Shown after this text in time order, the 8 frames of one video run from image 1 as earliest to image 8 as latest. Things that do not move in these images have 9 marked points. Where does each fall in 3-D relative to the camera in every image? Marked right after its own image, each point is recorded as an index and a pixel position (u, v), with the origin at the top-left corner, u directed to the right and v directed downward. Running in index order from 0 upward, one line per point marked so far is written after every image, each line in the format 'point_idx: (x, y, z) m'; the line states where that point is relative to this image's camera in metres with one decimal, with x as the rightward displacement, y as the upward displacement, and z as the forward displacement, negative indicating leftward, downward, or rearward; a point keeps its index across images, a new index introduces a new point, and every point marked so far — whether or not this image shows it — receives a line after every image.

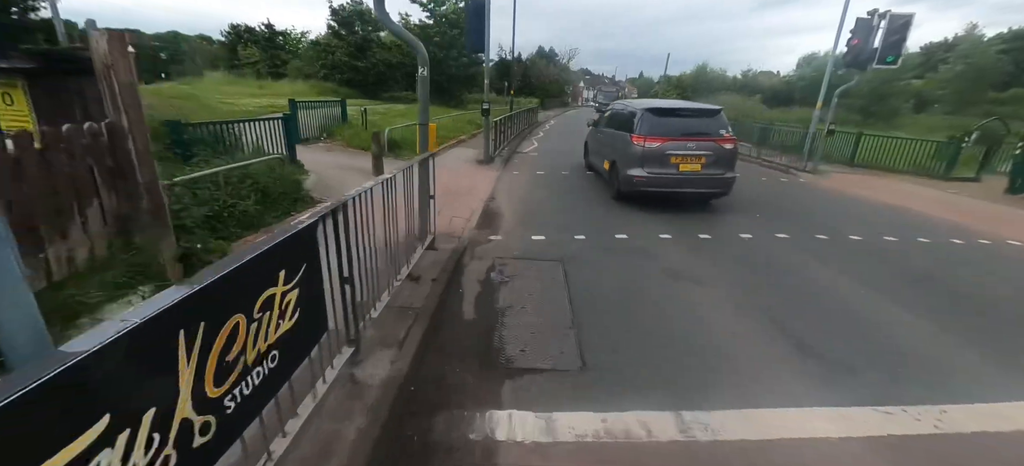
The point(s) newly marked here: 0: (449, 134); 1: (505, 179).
0: (-2.3, +3.6, +15.4) m
1: (-0.1, +1.4, +10.7) m
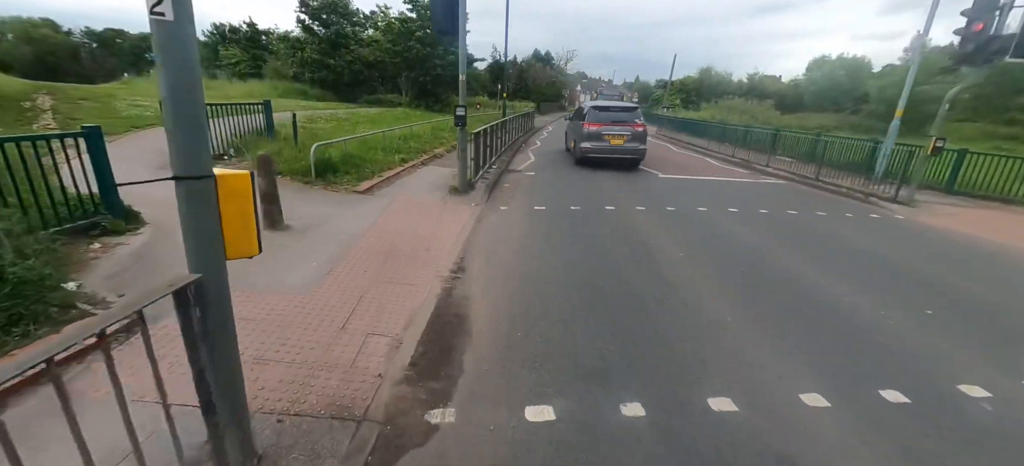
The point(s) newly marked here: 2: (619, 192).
0: (-2.6, +2.4, +12.0) m
1: (-0.4, +0.3, +7.2) m
2: (+2.4, +0.9, +9.5) m
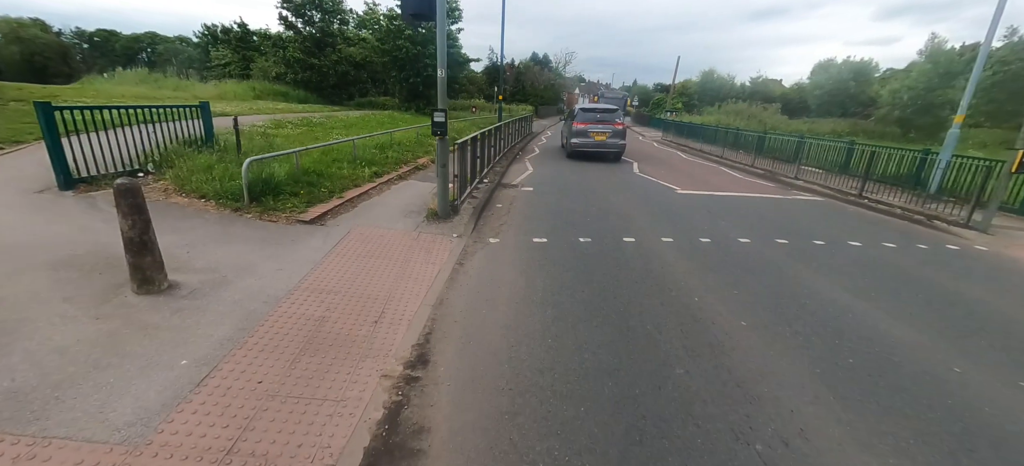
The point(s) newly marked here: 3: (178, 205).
0: (-2.7, +1.8, +10.3) m
1: (-0.5, -0.3, +5.5) m
2: (+2.3, +0.3, +7.8) m
3: (-4.4, +0.4, +5.6) m
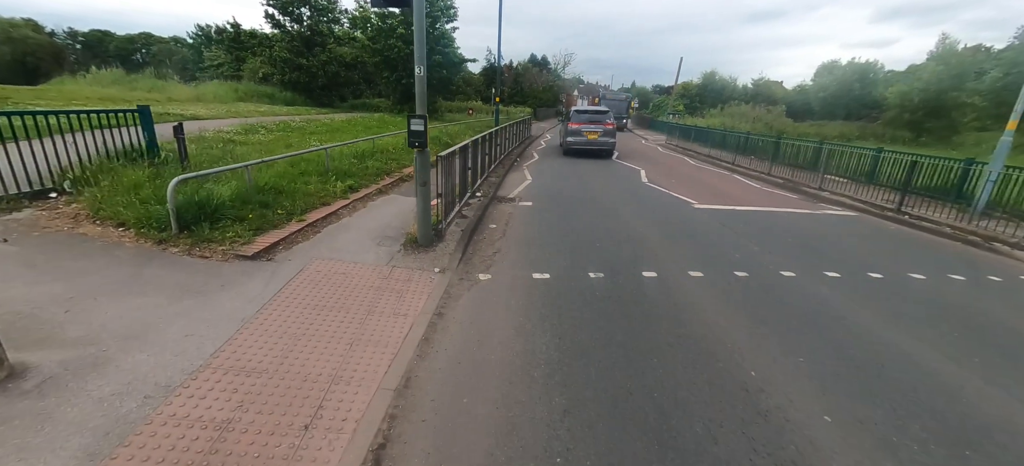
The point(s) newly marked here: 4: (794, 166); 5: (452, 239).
0: (-2.8, +1.4, +9.2) m
1: (-0.5, -0.7, +4.4) m
2: (+2.2, -0.1, +6.7) m
3: (-4.4, 0.0, +4.5) m
4: (+9.2, +2.2, +13.9) m
5: (-0.8, -0.1, +5.8) m
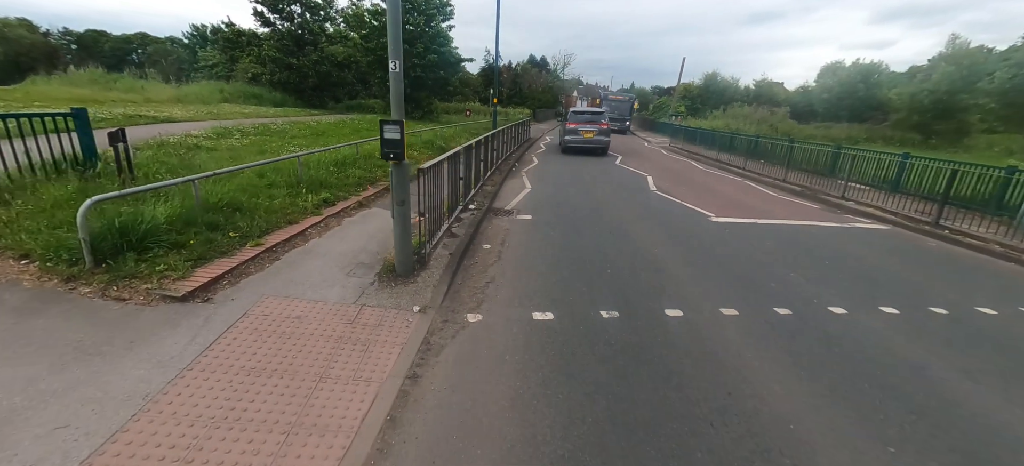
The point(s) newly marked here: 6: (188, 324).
0: (-2.8, +1.1, +8.3) m
1: (-0.6, -1.0, +3.5) m
2: (+2.1, -0.4, +5.8) m
3: (-4.5, -0.3, +3.6) m
4: (+9.1, +1.9, +13.0) m
5: (-0.9, -0.4, +4.9) m
6: (-2.6, -0.7, +3.4) m
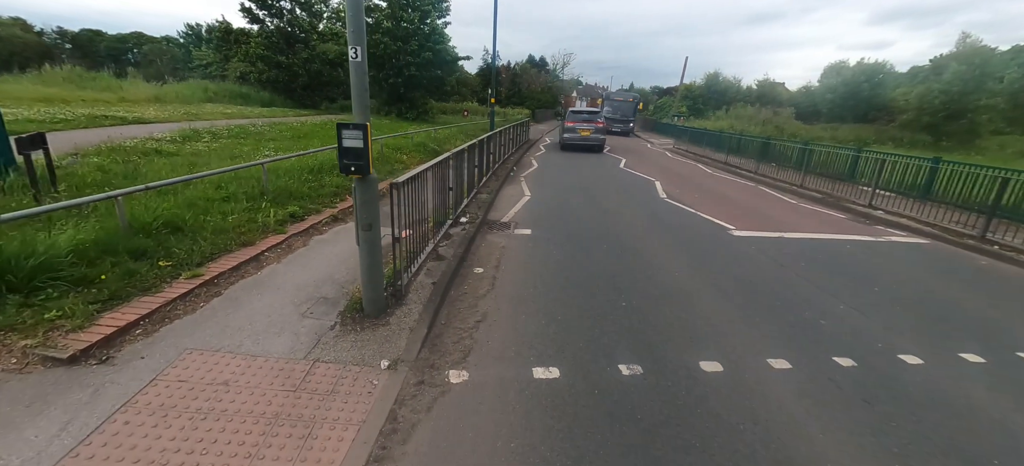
0: (-2.9, +0.9, +7.4) m
1: (-0.6, -1.2, +2.6) m
2: (+2.1, -0.6, +4.9) m
3: (-4.5, -0.6, +2.7) m
4: (+9.0, +1.6, +12.2) m
5: (-0.9, -0.6, +4.1) m
6: (-2.6, -1.0, +2.5) m
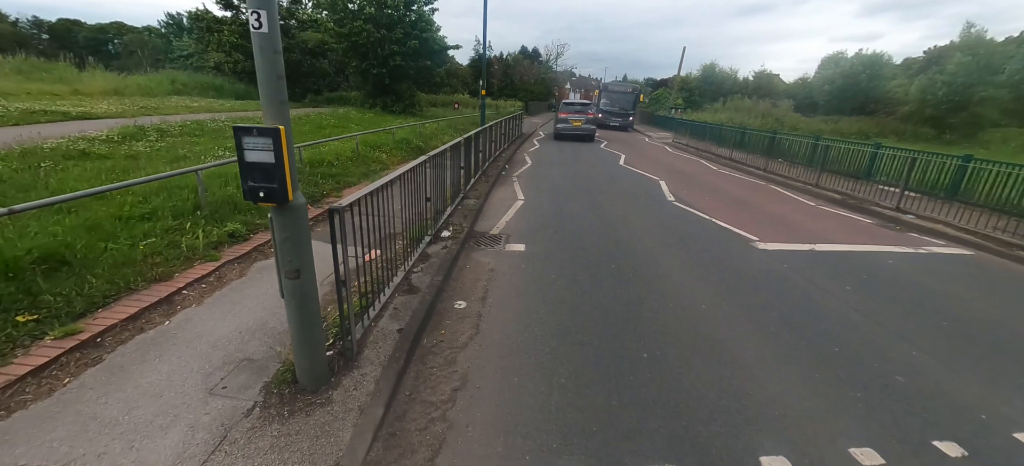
0: (-3.0, +0.6, +6.3) m
1: (-0.7, -1.5, +1.7) m
2: (+2.0, -0.9, +4.0) m
3: (-4.6, -0.9, +1.6) m
4: (+8.8, +1.5, +11.3) m
5: (-1.0, -0.9, +3.1) m
6: (-2.6, -1.3, +1.5) m
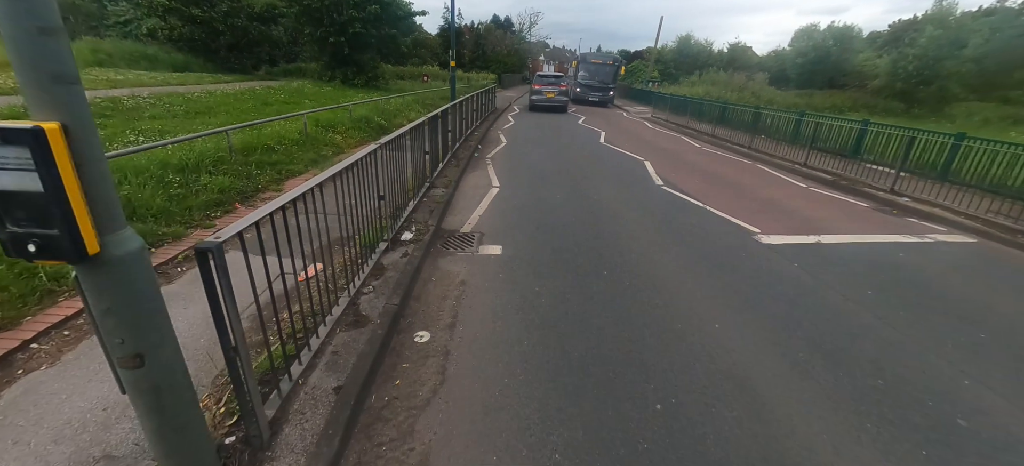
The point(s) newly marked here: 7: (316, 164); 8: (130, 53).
0: (-3.4, +0.6, +5.3) m
1: (-0.7, -1.8, +0.9) m
2: (+1.8, -0.9, +3.3) m
3: (-4.6, -1.2, +0.6) m
4: (+8.2, +2.0, +10.8) m
5: (-1.1, -1.1, +2.2) m
6: (-2.7, -1.6, +0.5) m
7: (-3.1, +1.1, +6.9) m
8: (-15.0, +7.2, +17.0) m
